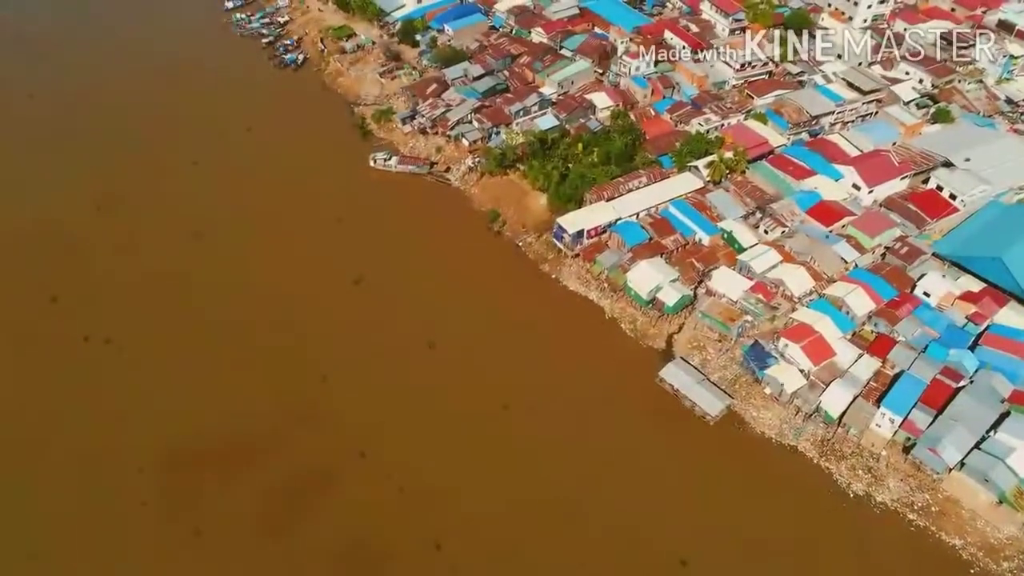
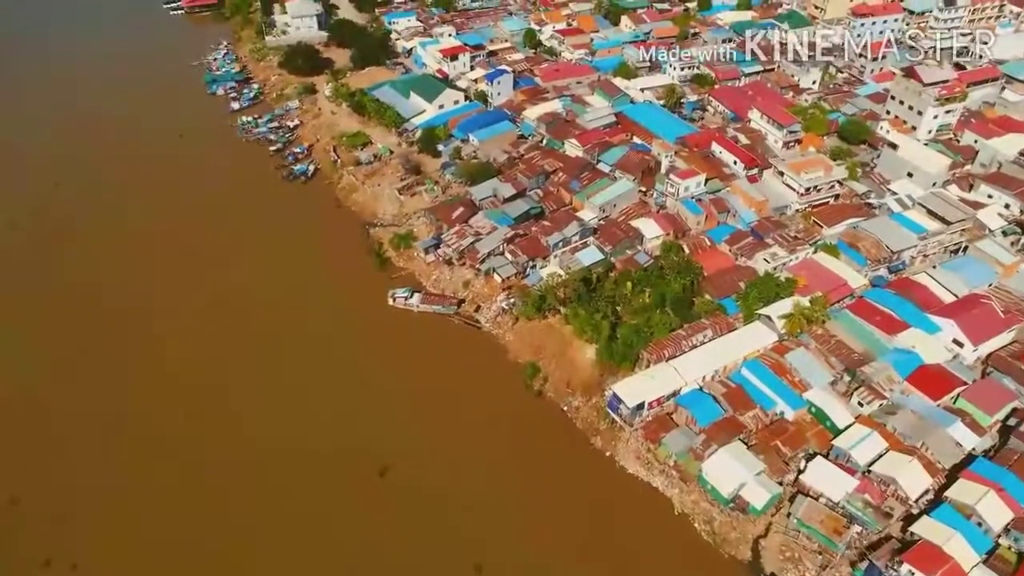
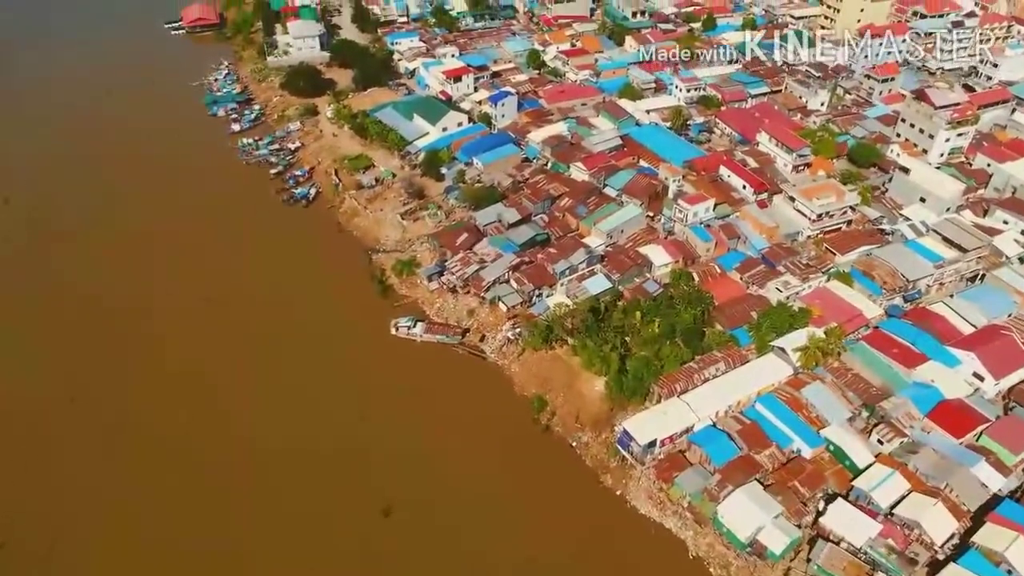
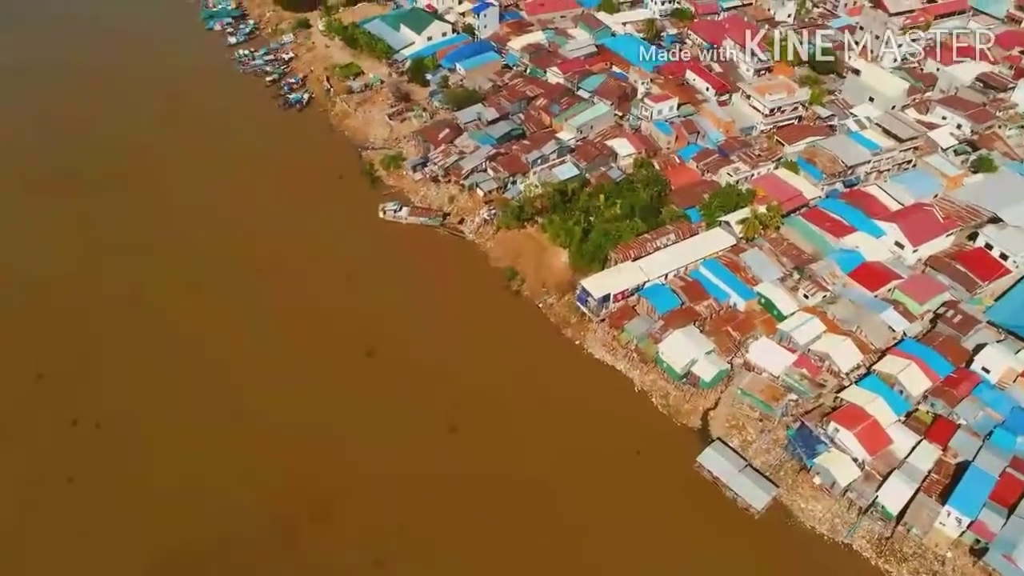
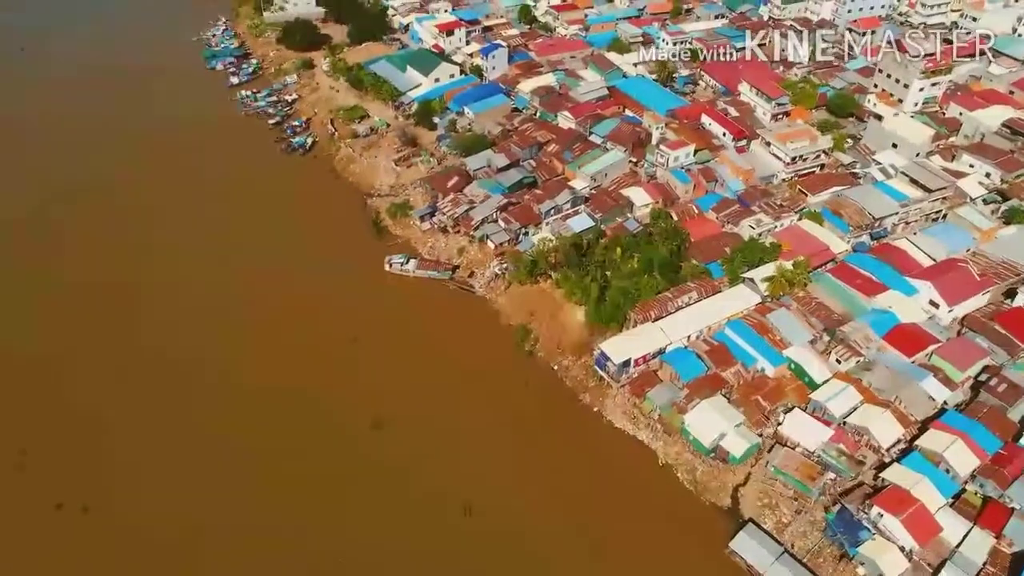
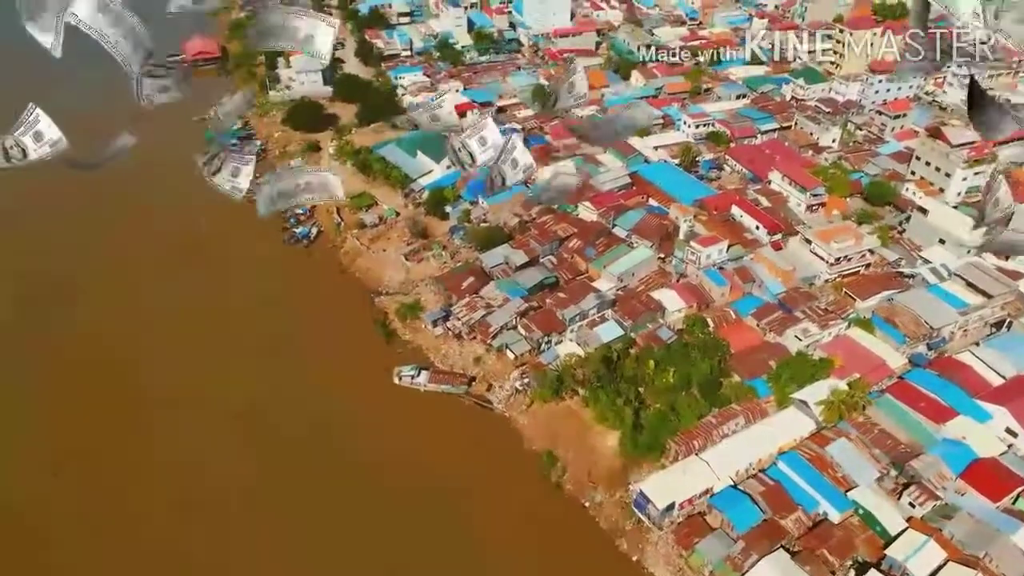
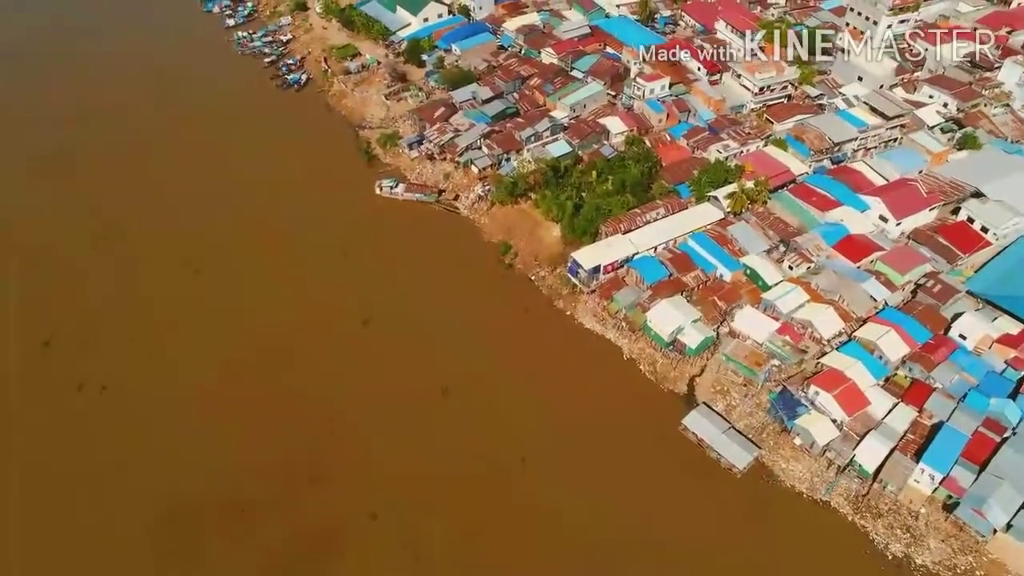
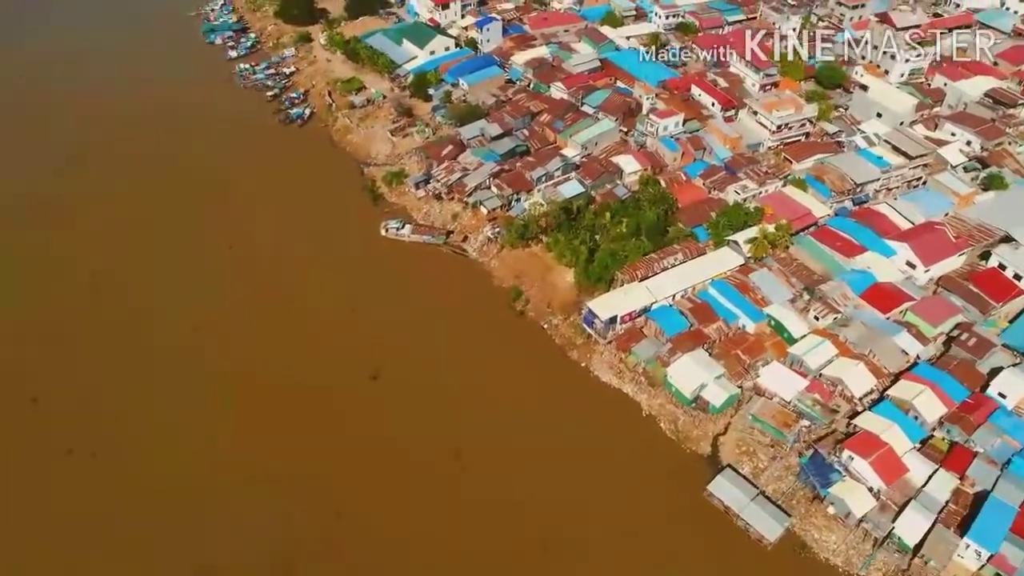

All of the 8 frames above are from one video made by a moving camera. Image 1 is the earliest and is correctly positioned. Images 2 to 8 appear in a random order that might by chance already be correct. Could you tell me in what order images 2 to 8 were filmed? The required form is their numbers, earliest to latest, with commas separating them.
7, 4, 8, 5, 2, 3, 6
